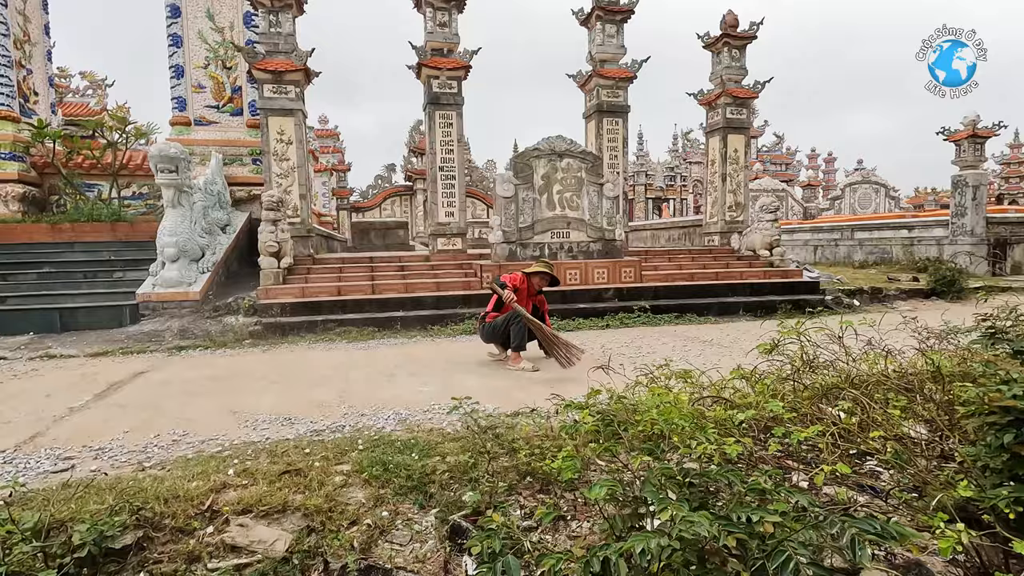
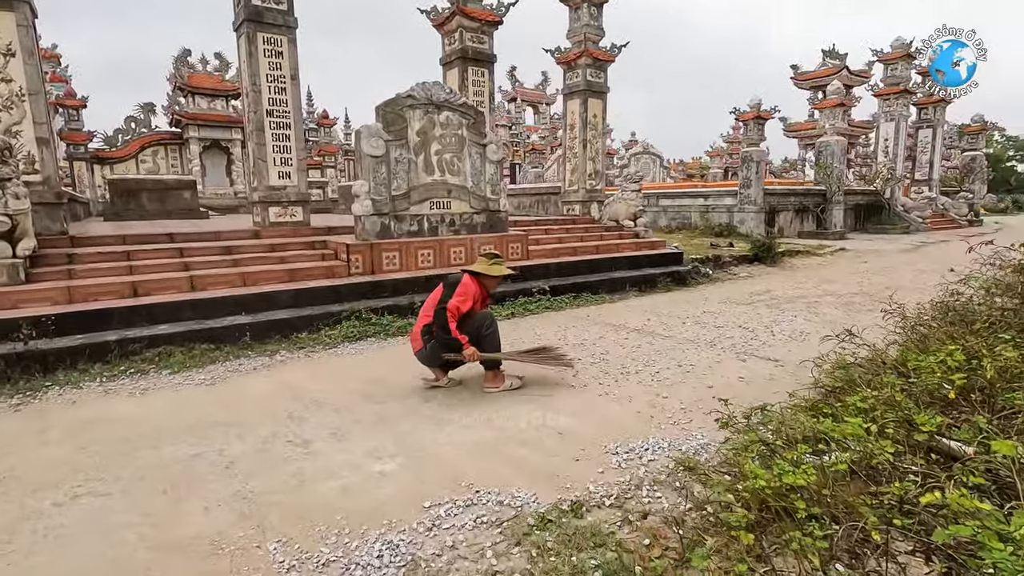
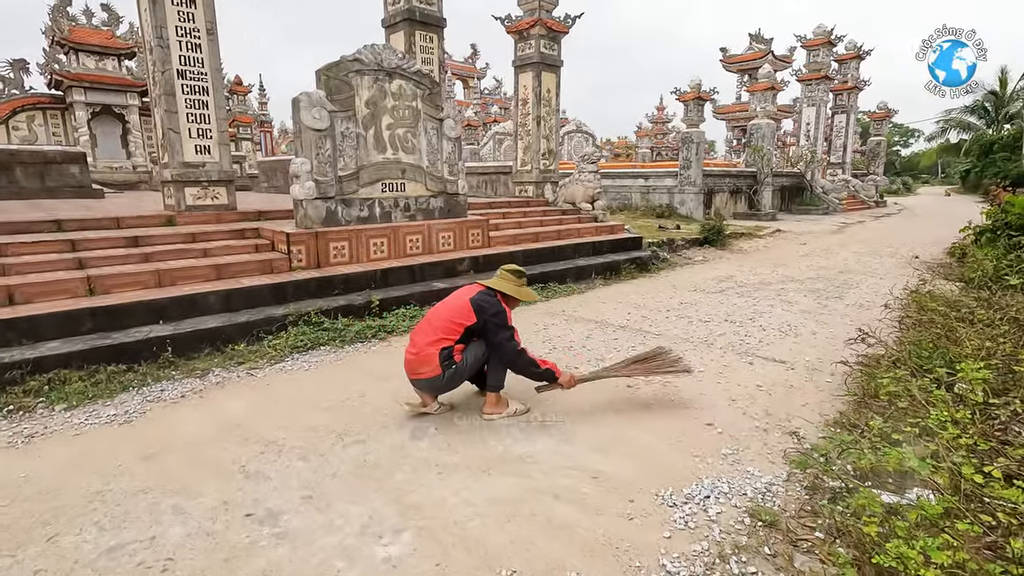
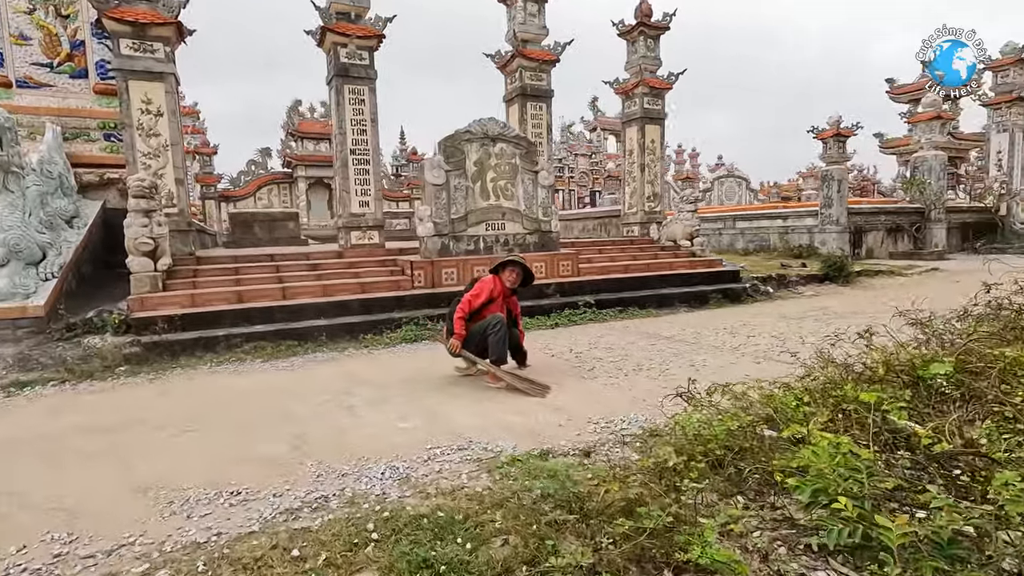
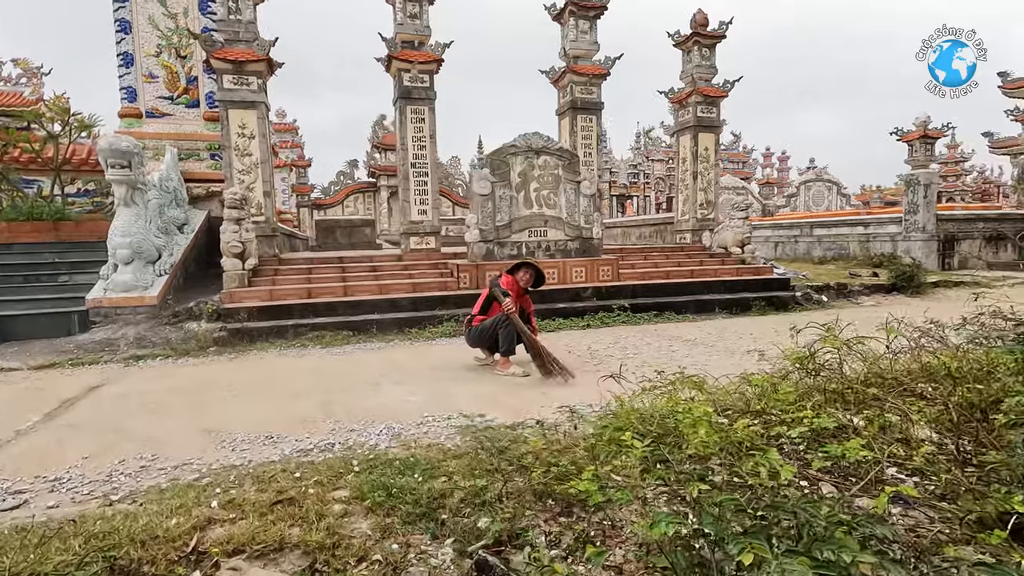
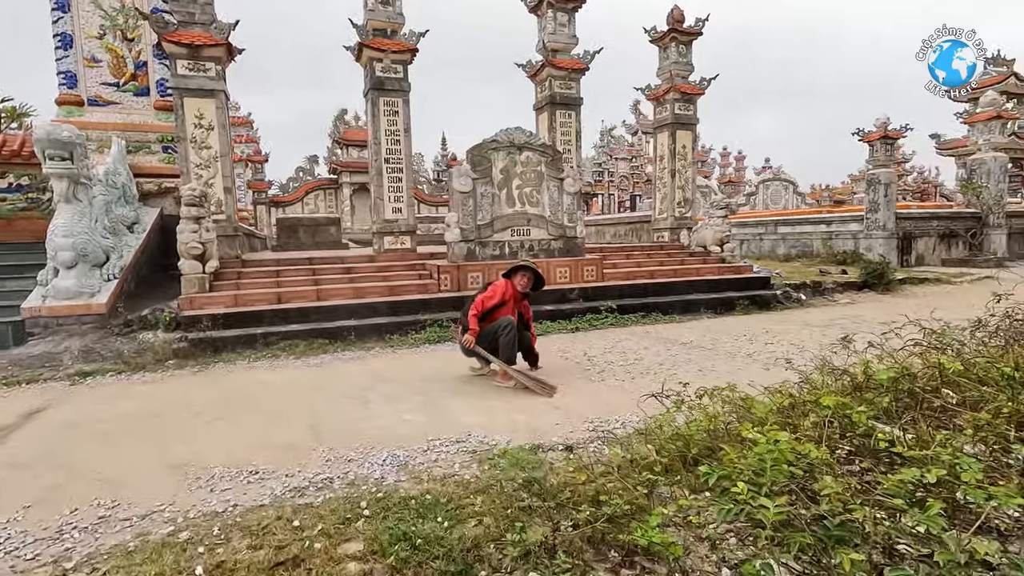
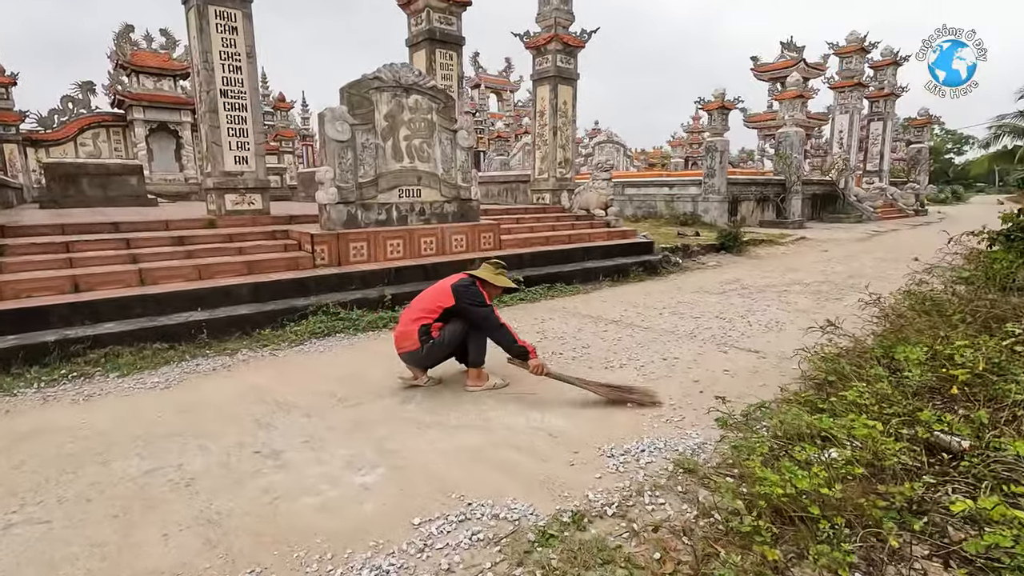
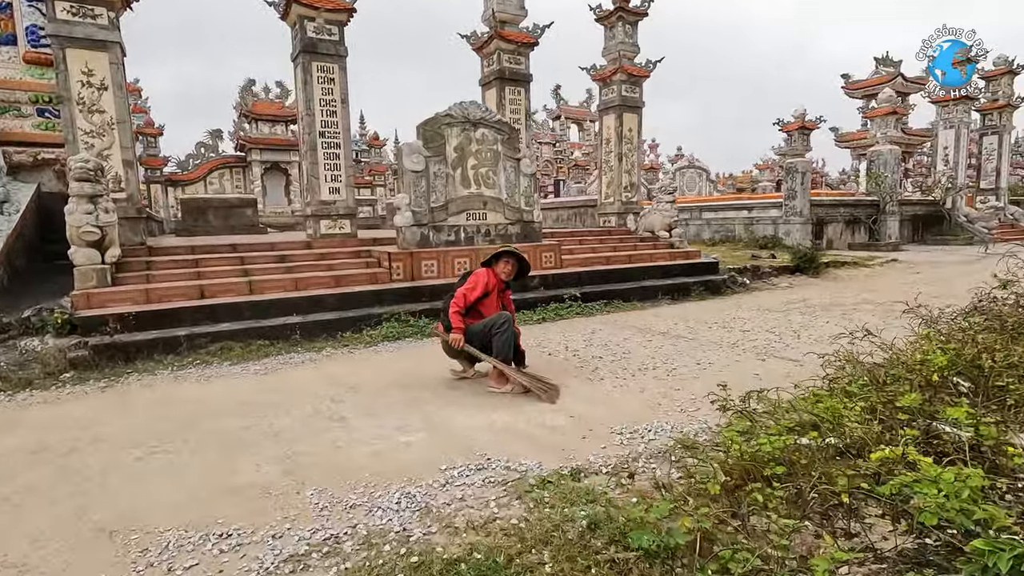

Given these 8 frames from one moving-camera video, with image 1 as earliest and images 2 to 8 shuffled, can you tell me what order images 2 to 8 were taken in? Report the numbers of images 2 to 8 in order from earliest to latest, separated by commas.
5, 6, 4, 8, 2, 7, 3
